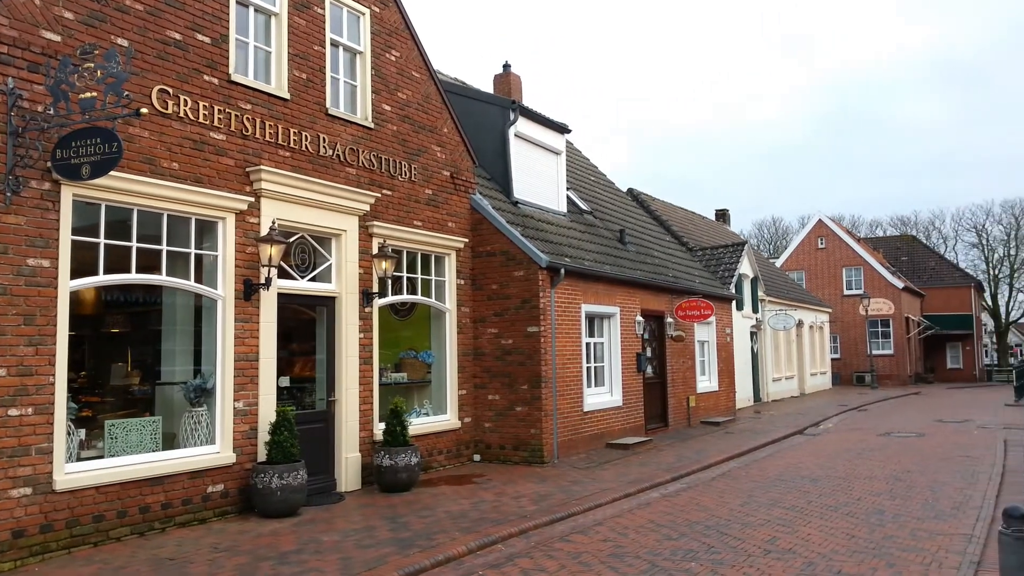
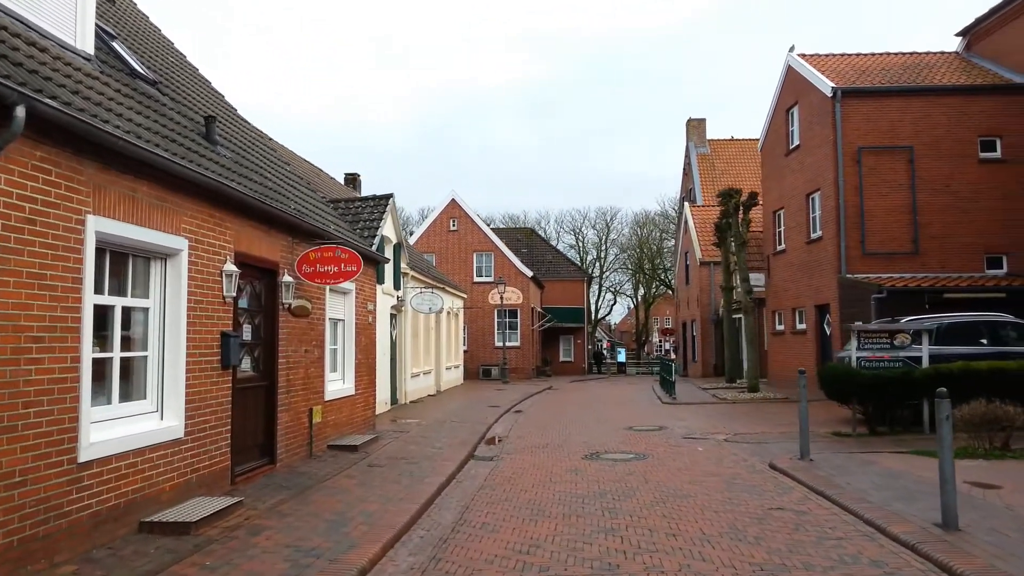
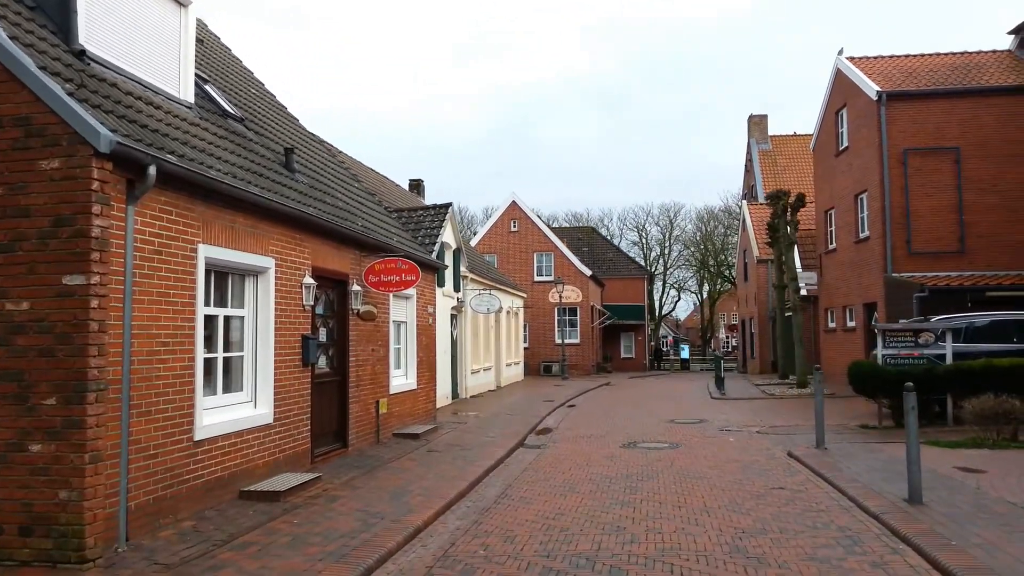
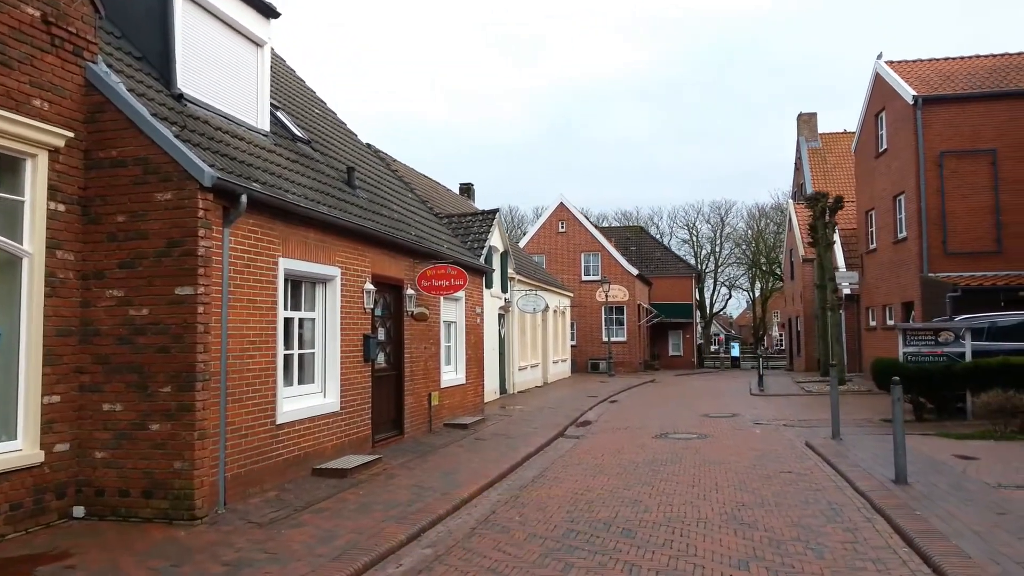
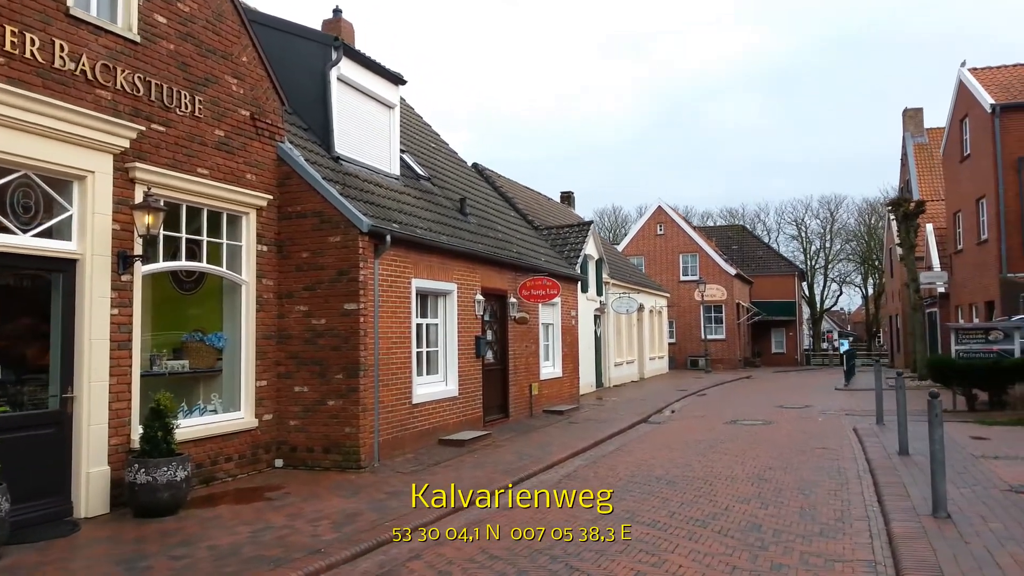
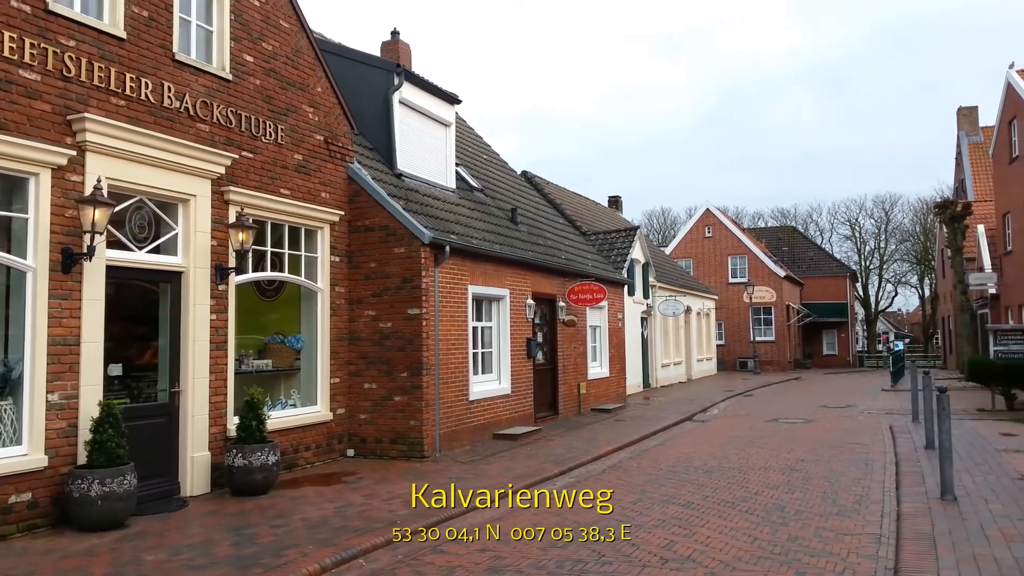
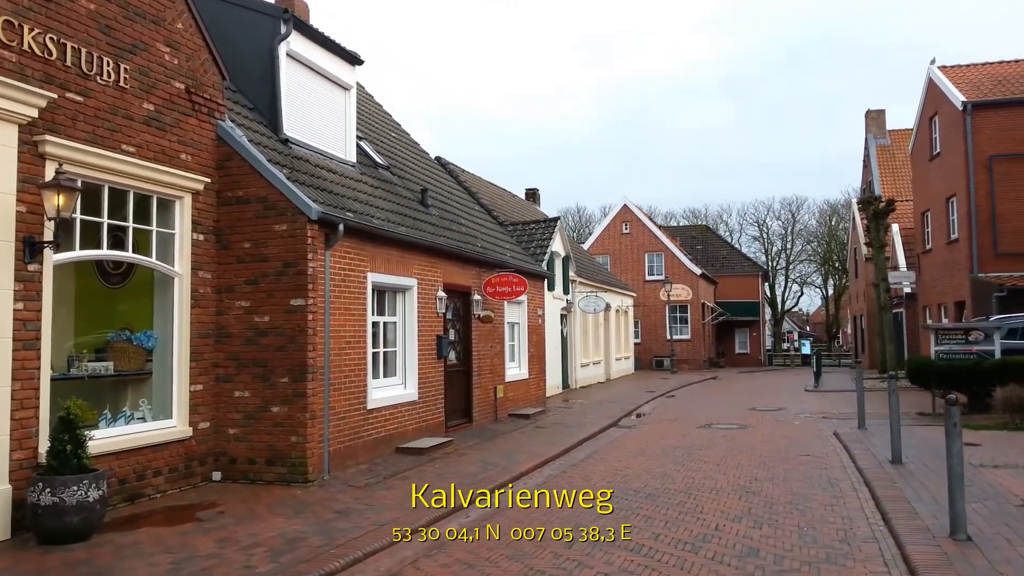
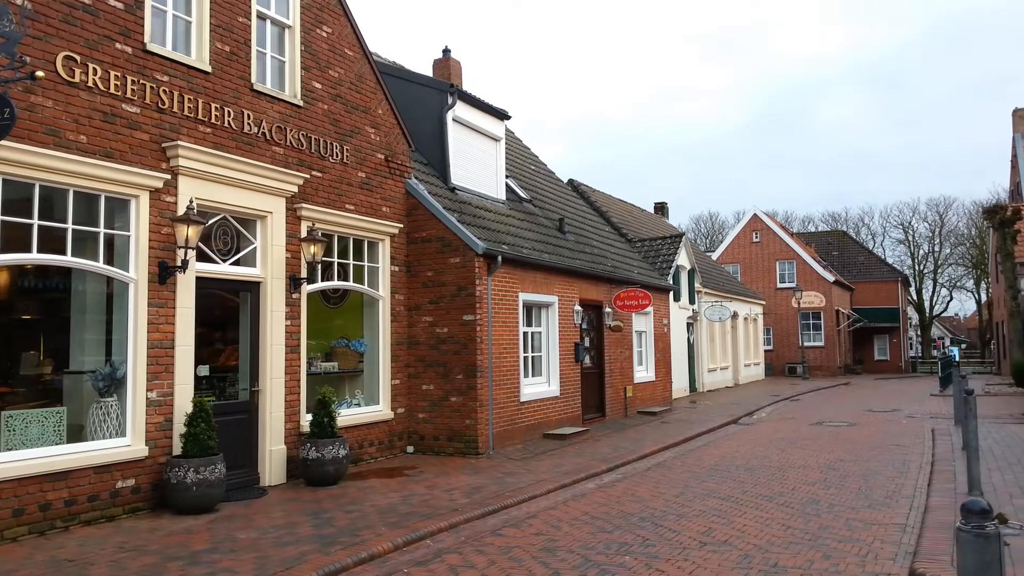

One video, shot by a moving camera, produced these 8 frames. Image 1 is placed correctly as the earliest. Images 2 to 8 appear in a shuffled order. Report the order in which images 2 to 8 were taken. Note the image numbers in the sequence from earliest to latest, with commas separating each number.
8, 6, 5, 7, 4, 3, 2
